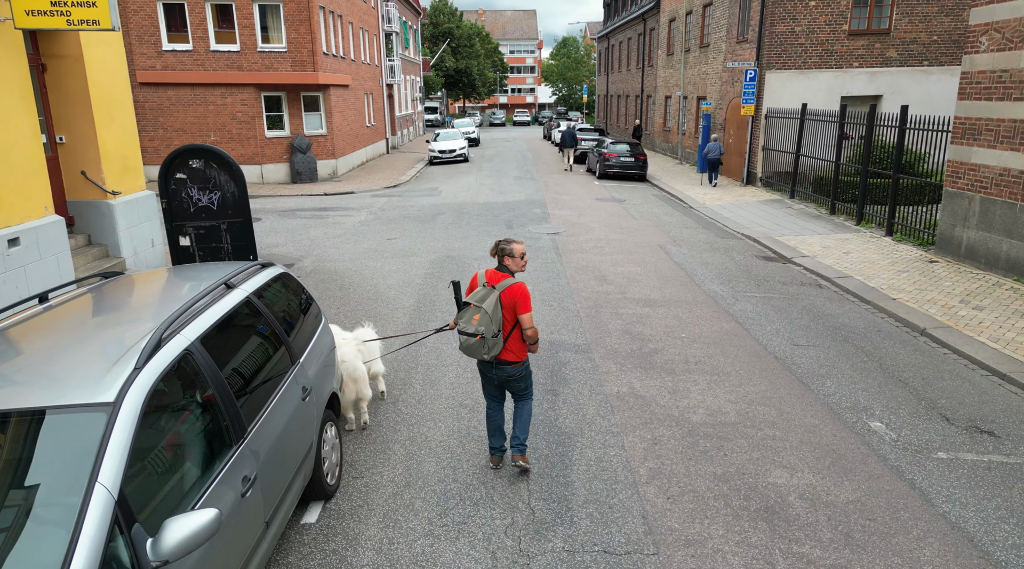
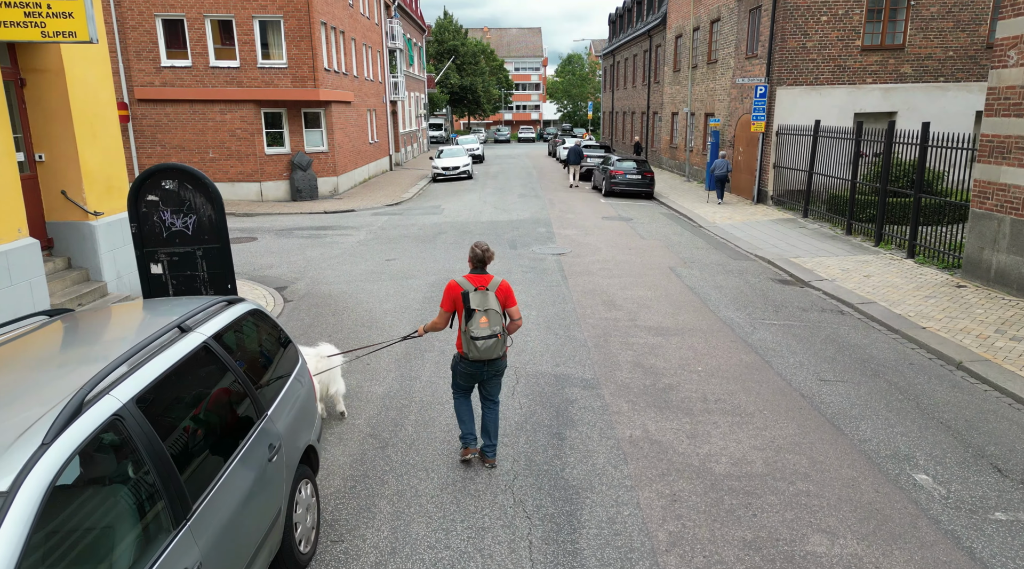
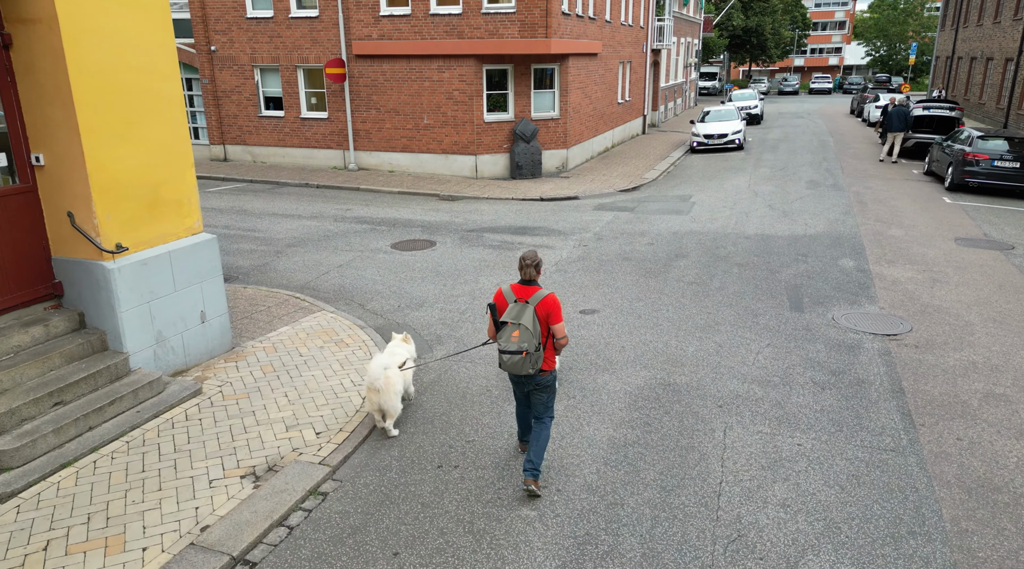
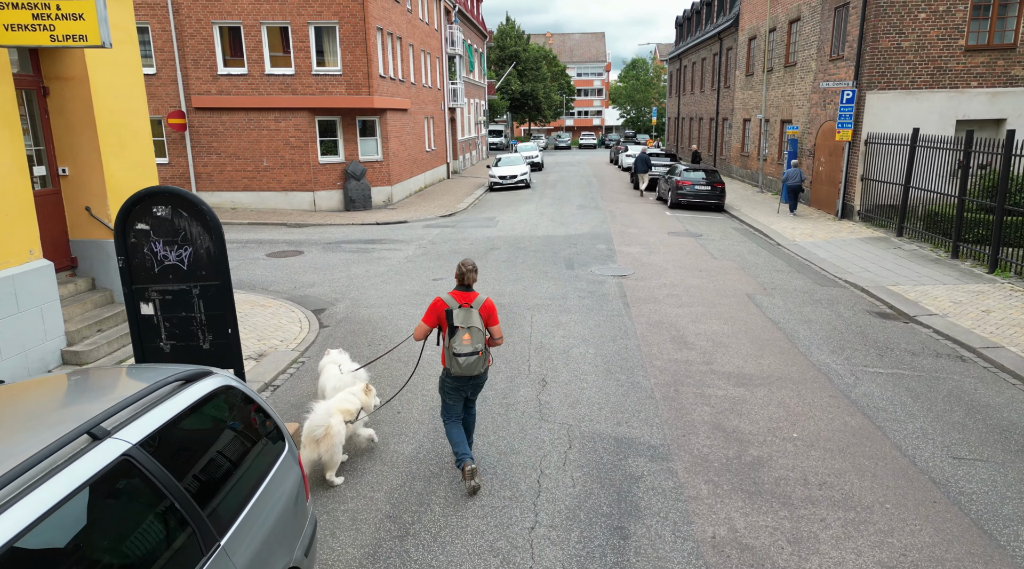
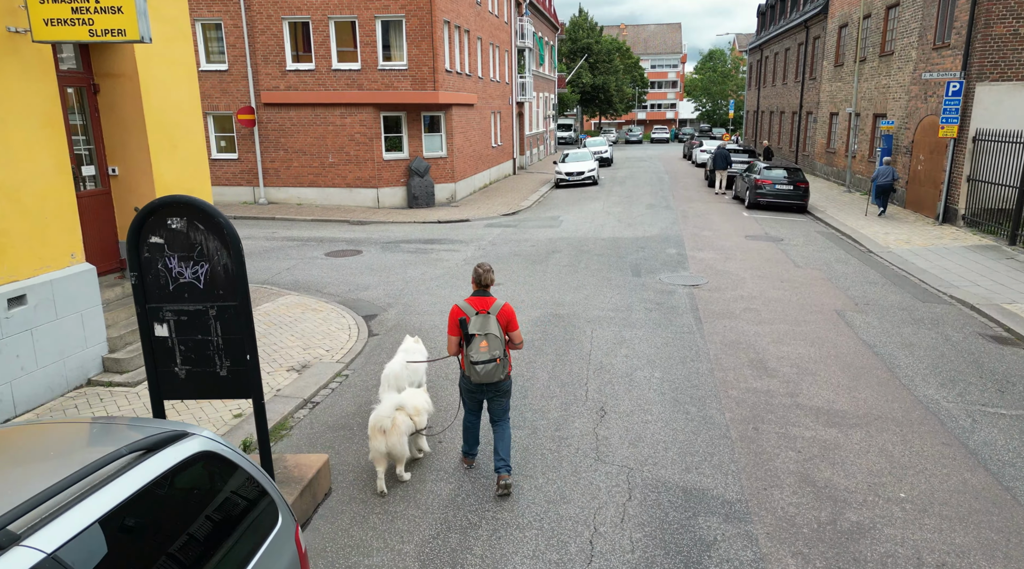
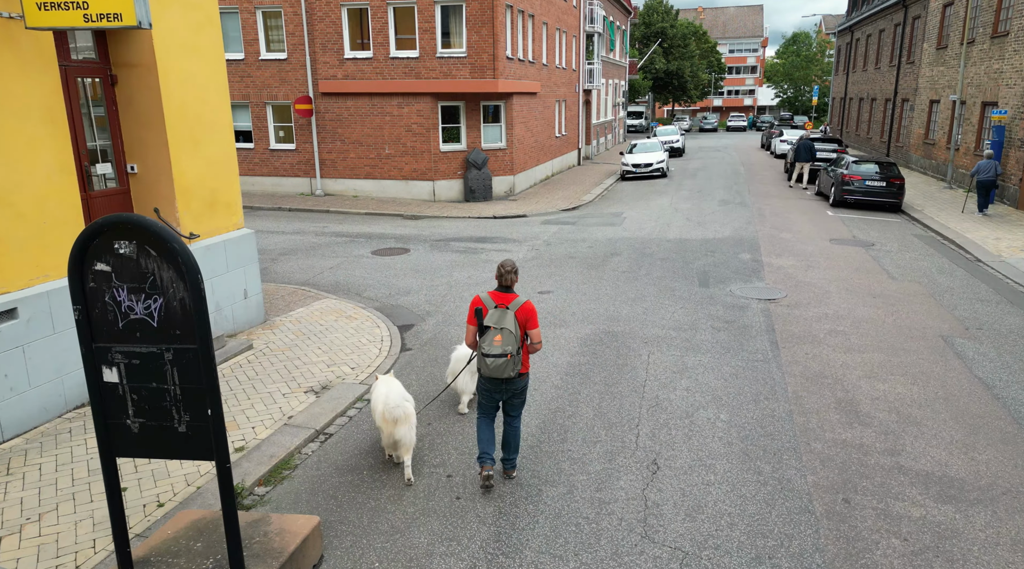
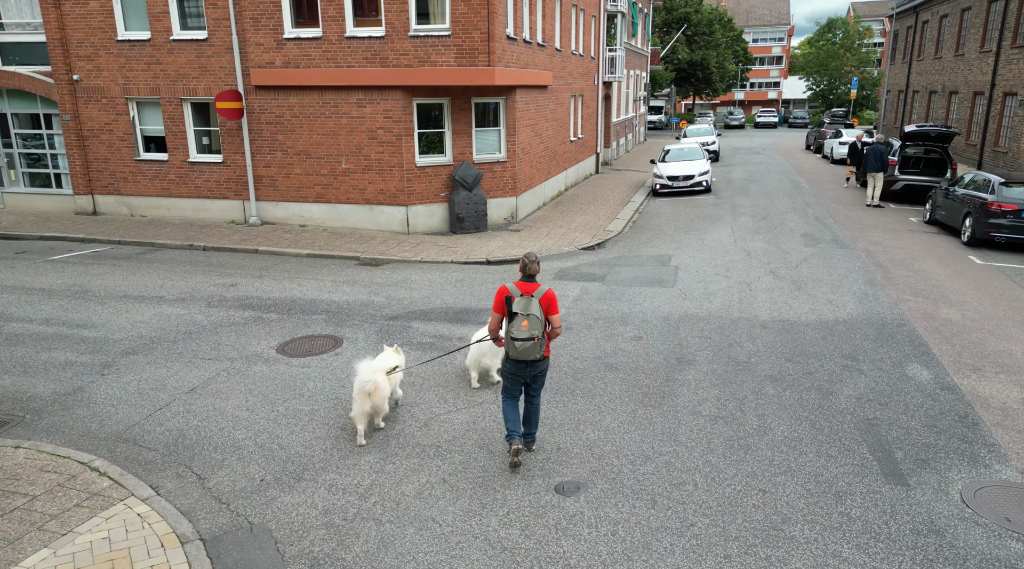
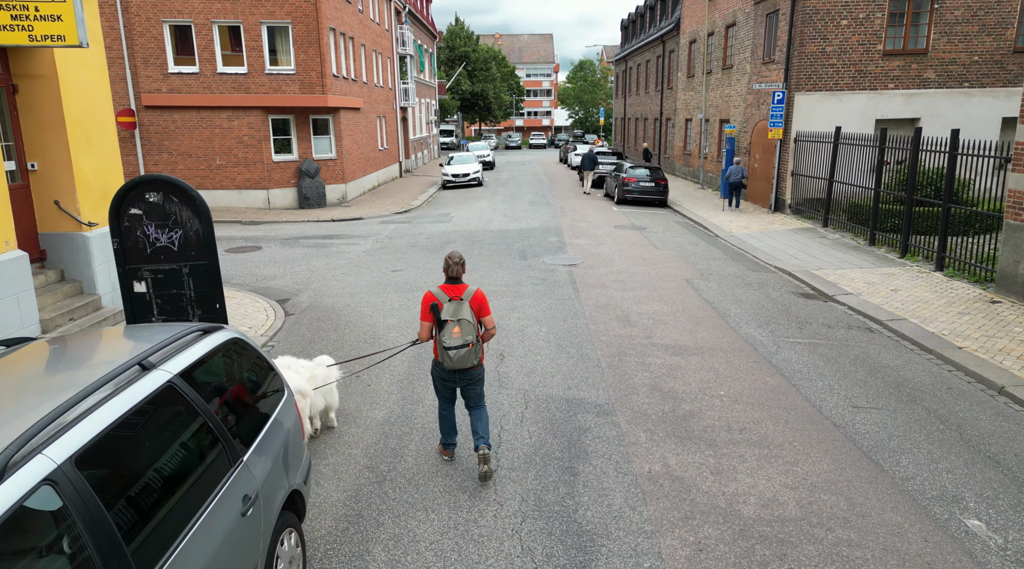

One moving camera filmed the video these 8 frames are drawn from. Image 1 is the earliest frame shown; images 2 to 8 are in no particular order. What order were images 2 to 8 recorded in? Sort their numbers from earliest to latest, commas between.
2, 8, 4, 5, 6, 3, 7
